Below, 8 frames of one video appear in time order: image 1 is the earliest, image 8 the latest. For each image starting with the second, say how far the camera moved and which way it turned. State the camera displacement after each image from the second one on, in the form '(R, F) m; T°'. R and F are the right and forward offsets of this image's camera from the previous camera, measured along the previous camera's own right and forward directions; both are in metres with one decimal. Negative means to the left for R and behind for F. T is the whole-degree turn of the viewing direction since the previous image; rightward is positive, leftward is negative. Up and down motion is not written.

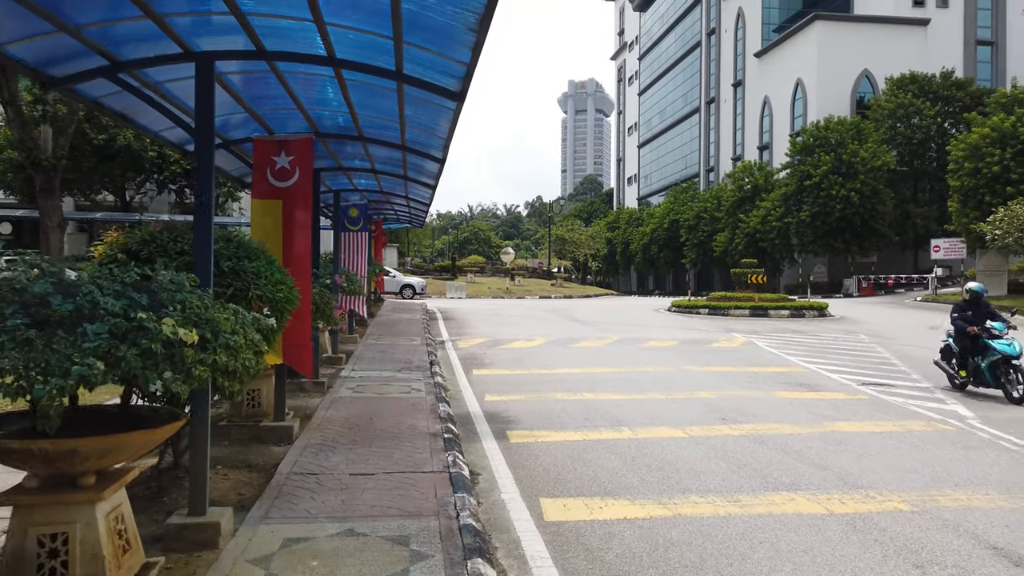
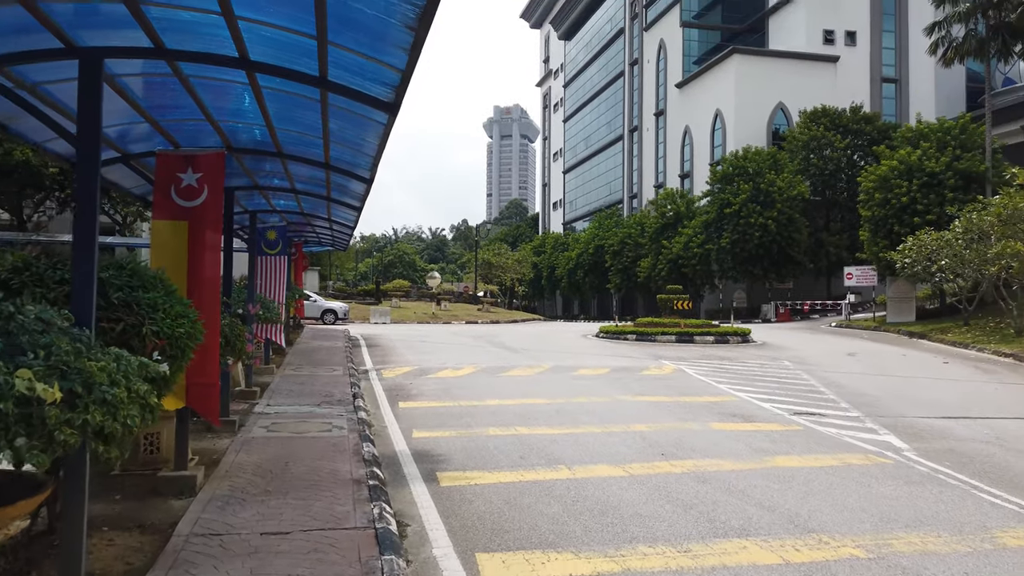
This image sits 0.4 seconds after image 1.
(-0.1, +0.5) m; +6°
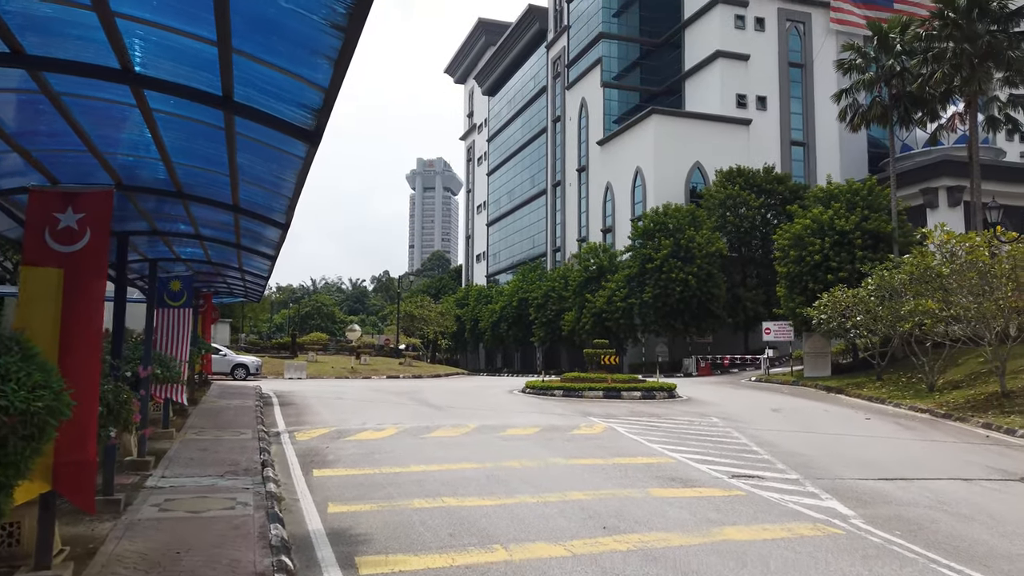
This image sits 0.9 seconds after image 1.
(-0.1, +0.7) m; +6°
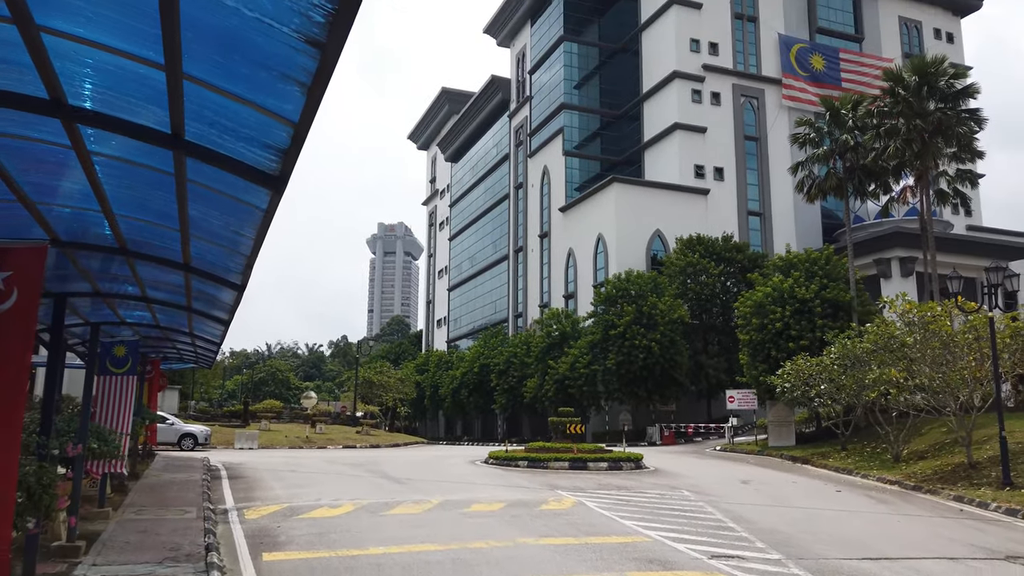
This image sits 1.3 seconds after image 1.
(-0.1, +0.5) m; +3°
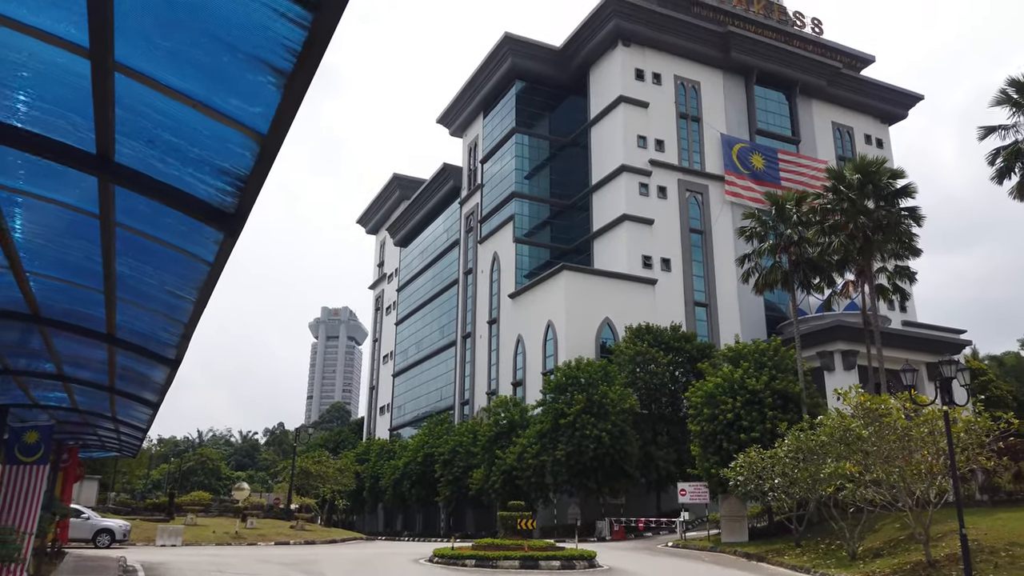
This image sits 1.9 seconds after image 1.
(-0.2, +0.6) m; +4°
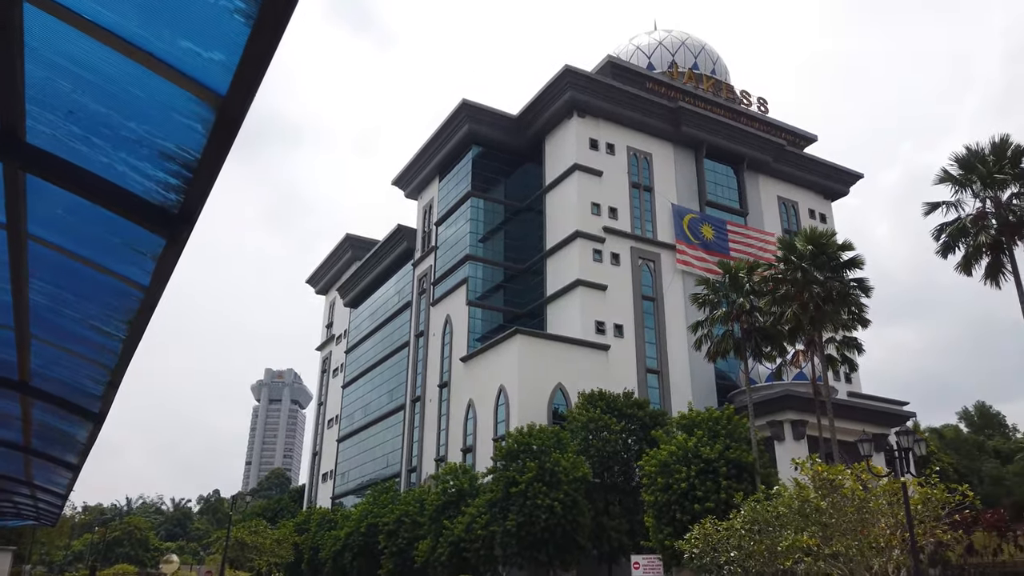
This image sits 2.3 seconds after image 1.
(-0.2, +0.5) m; +4°
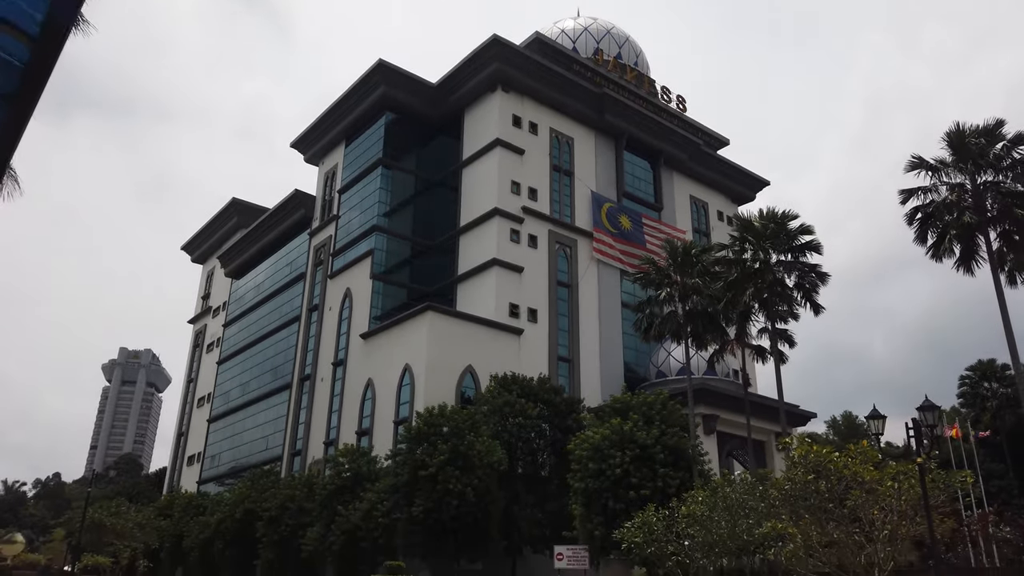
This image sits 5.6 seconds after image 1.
(-2.0, +3.1) m; +9°
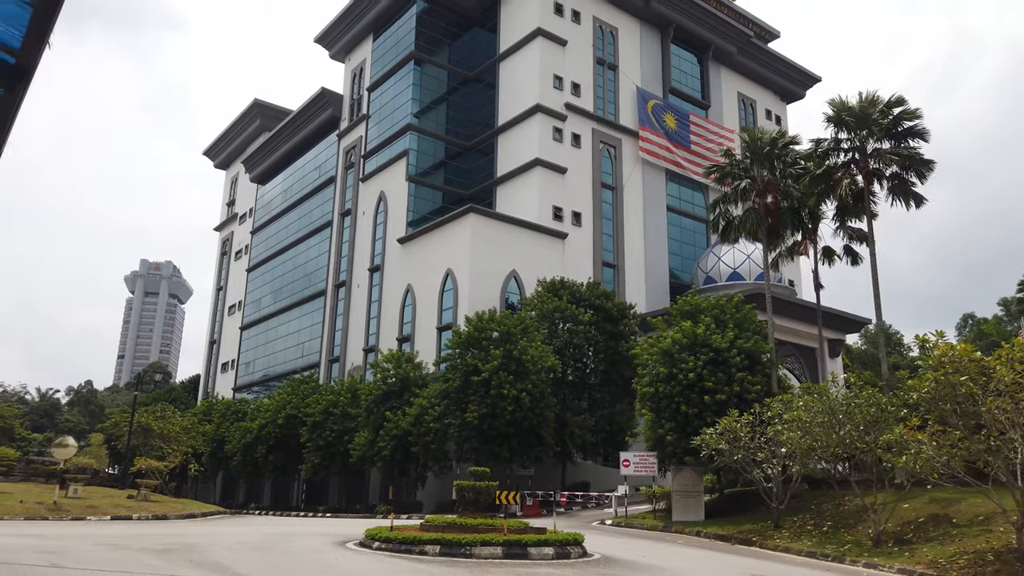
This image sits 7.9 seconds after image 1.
(-1.9, +1.9) m; -1°
